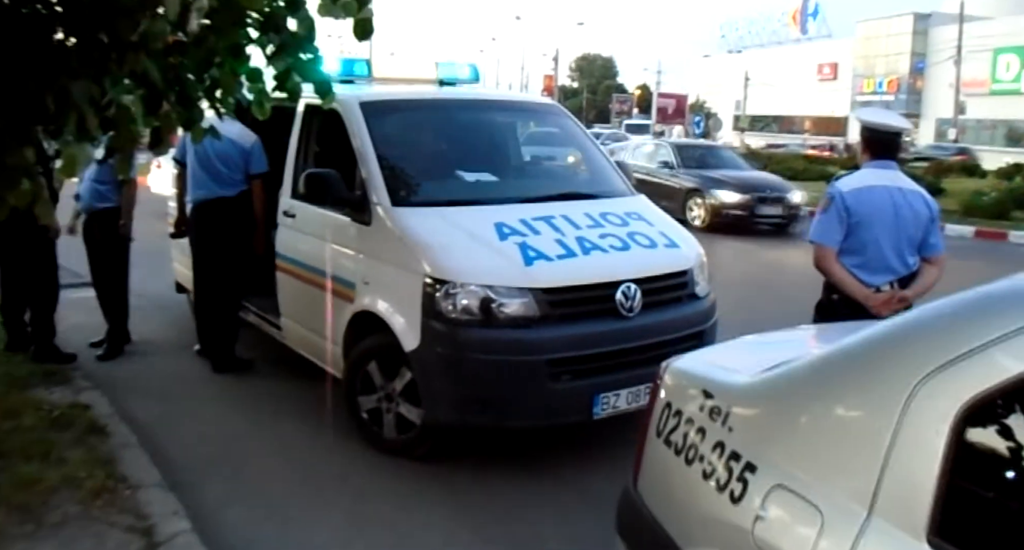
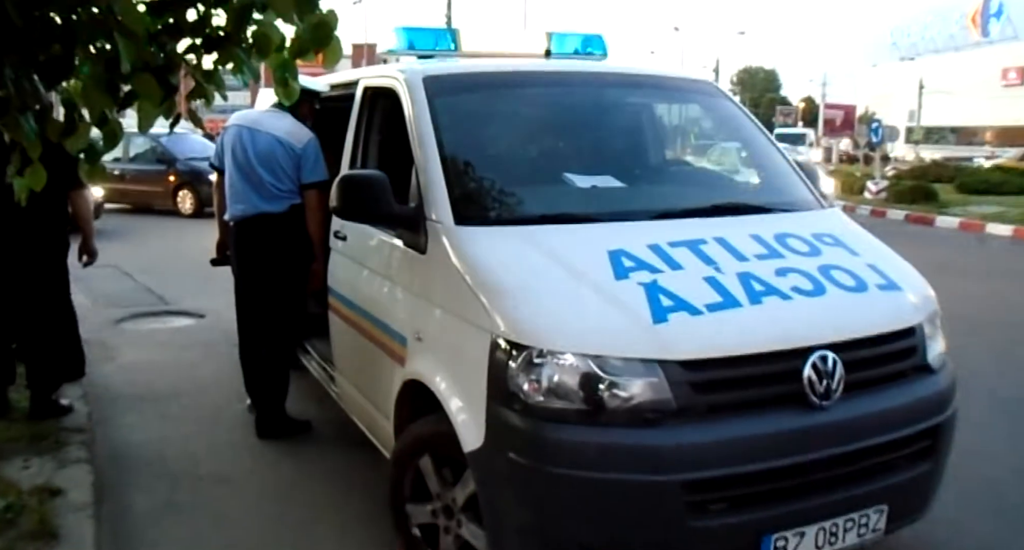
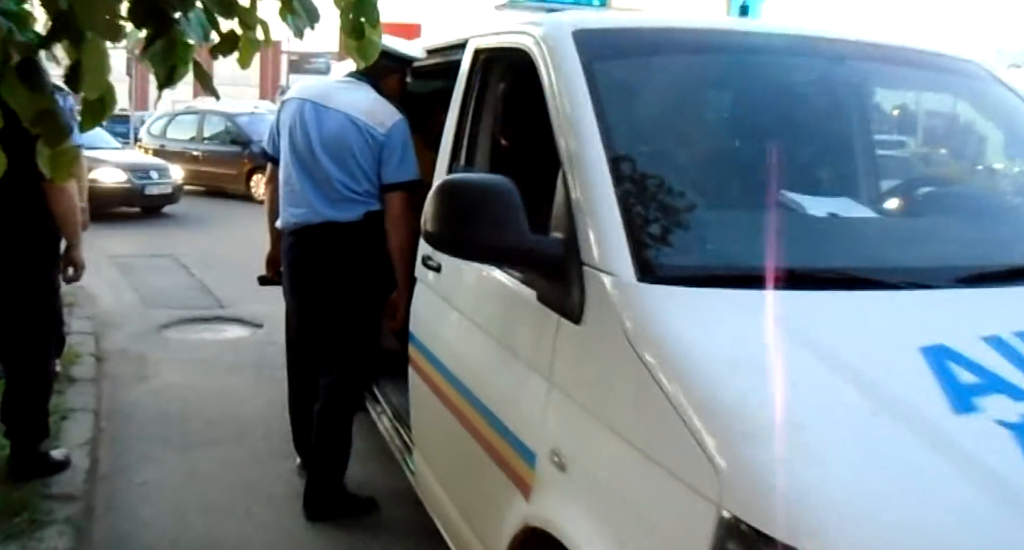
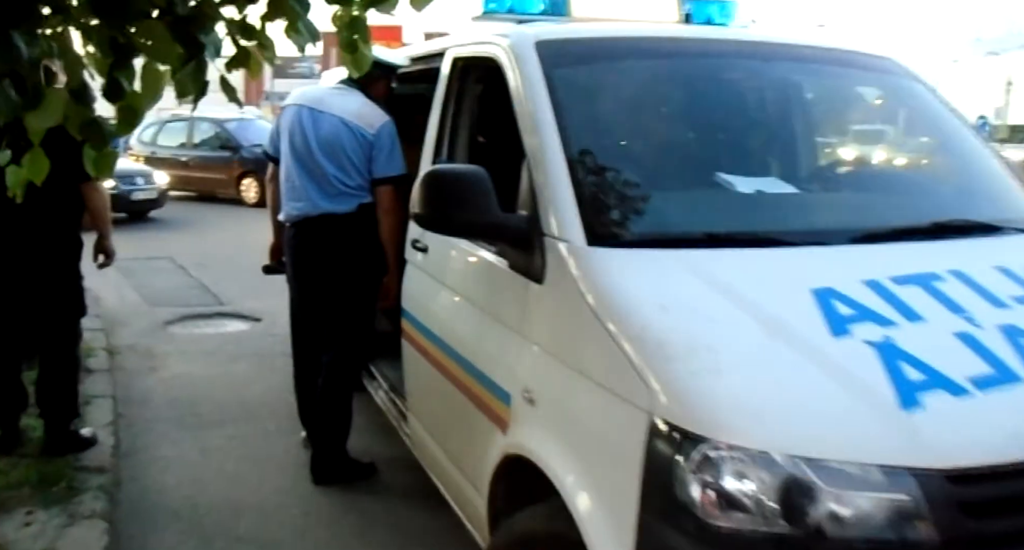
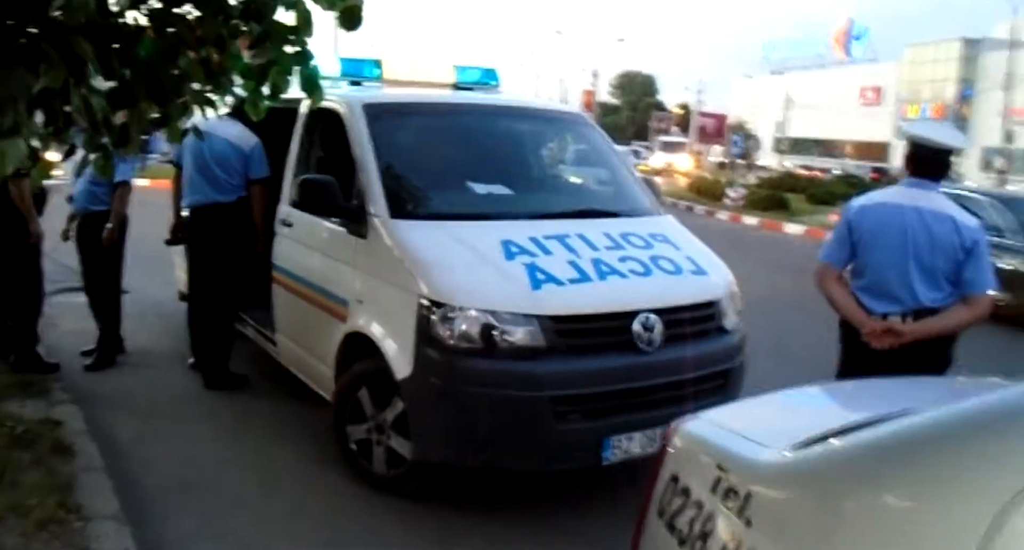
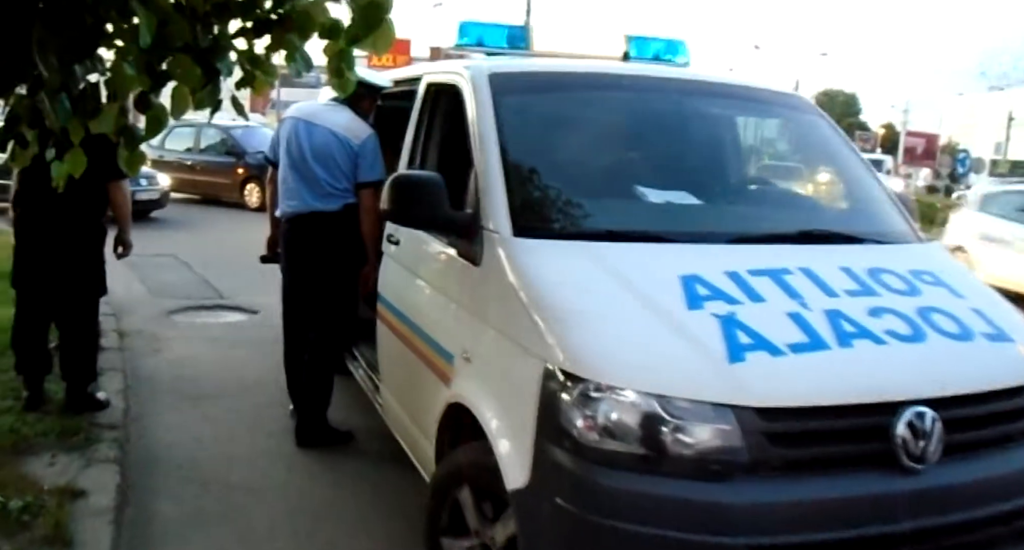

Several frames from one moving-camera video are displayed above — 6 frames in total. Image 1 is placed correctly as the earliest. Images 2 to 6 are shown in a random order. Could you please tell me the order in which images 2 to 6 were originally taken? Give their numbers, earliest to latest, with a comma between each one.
5, 2, 6, 4, 3
